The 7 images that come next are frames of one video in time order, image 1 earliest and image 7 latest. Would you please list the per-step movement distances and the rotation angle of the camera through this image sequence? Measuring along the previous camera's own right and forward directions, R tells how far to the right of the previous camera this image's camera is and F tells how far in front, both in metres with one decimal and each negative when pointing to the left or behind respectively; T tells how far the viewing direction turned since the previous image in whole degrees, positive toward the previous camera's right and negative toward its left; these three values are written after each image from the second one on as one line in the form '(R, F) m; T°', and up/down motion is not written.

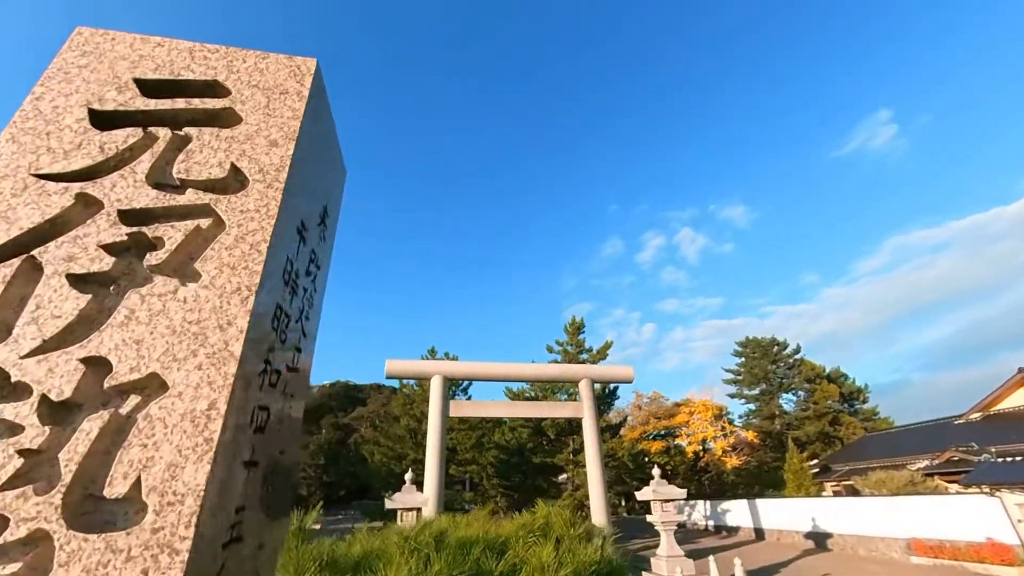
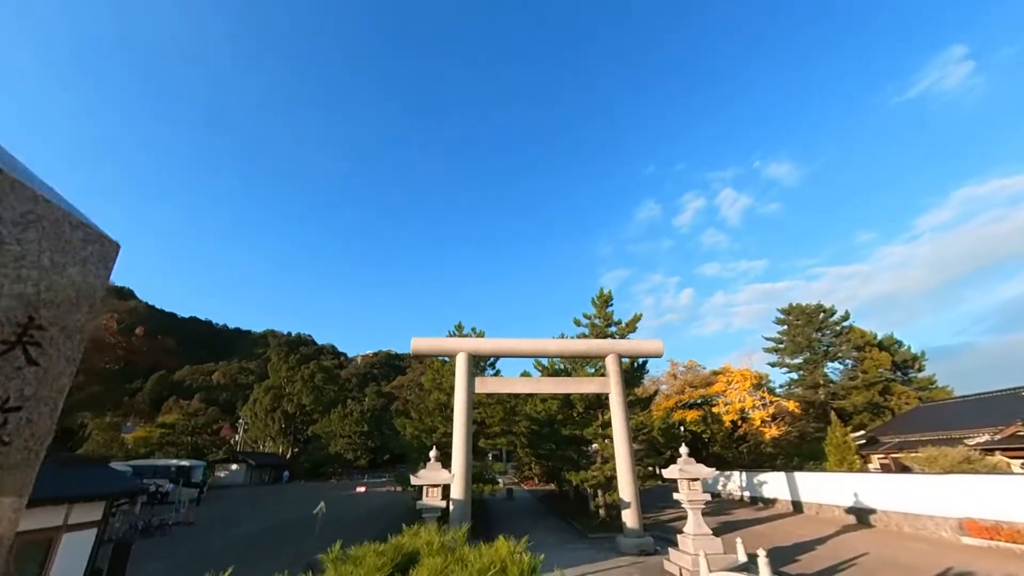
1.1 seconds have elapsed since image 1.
(+0.4, +0.3) m; -5°
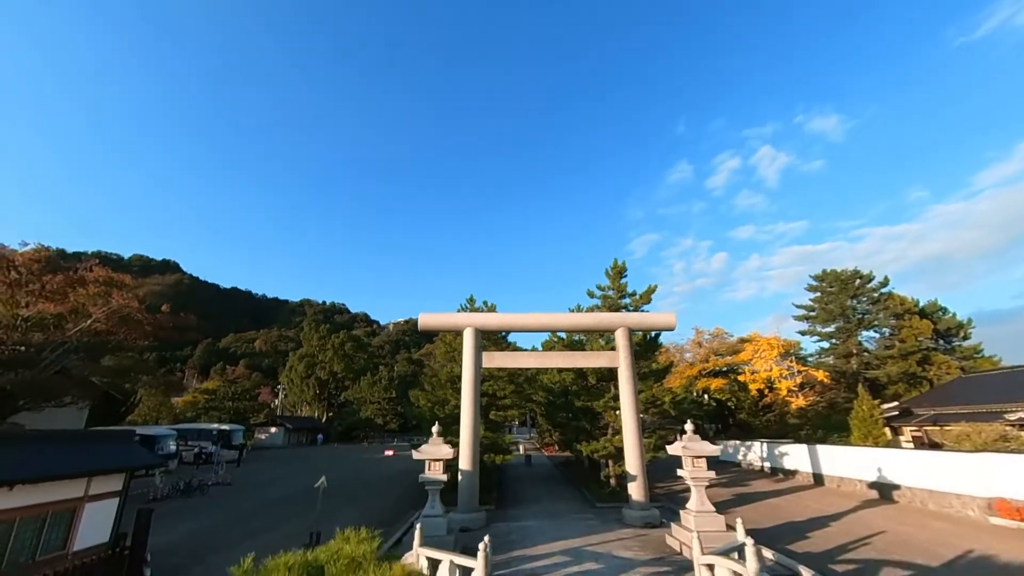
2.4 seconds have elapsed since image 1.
(+0.7, +0.3) m; -4°
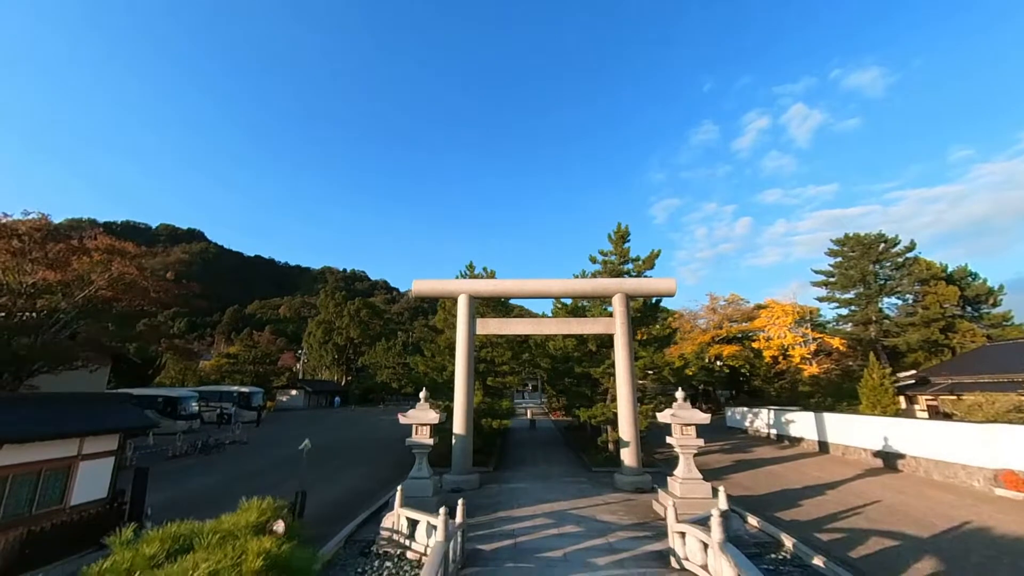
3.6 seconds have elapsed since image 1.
(+0.7, +0.3) m; -2°
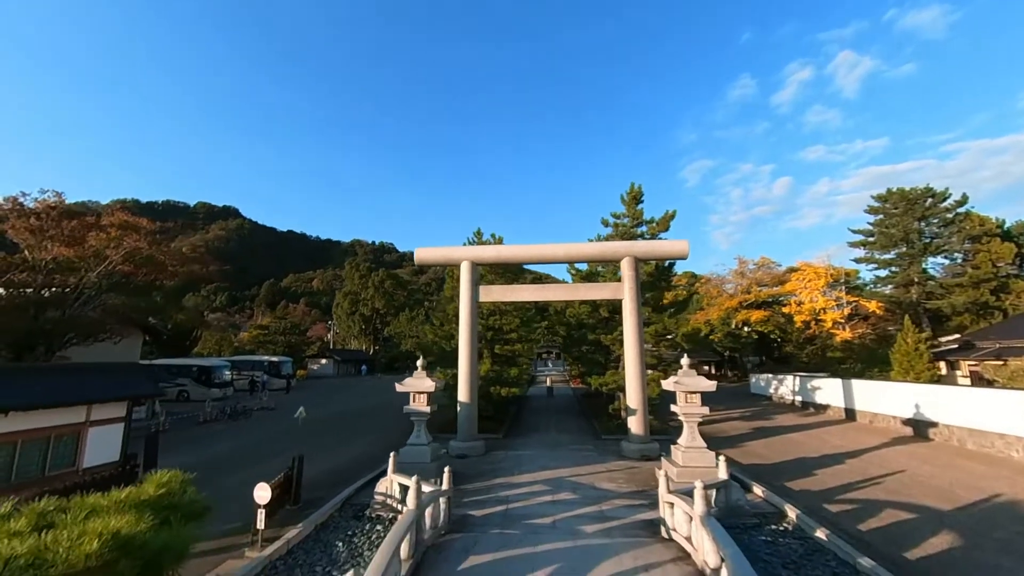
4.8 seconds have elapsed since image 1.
(+0.7, +0.4) m; -4°
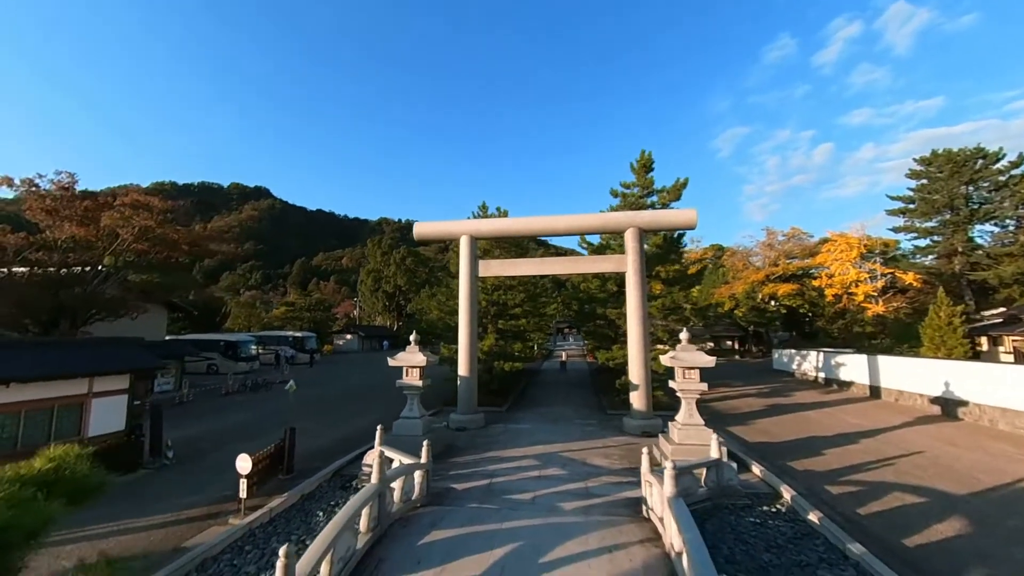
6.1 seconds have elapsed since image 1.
(+0.8, +0.3) m; -3°
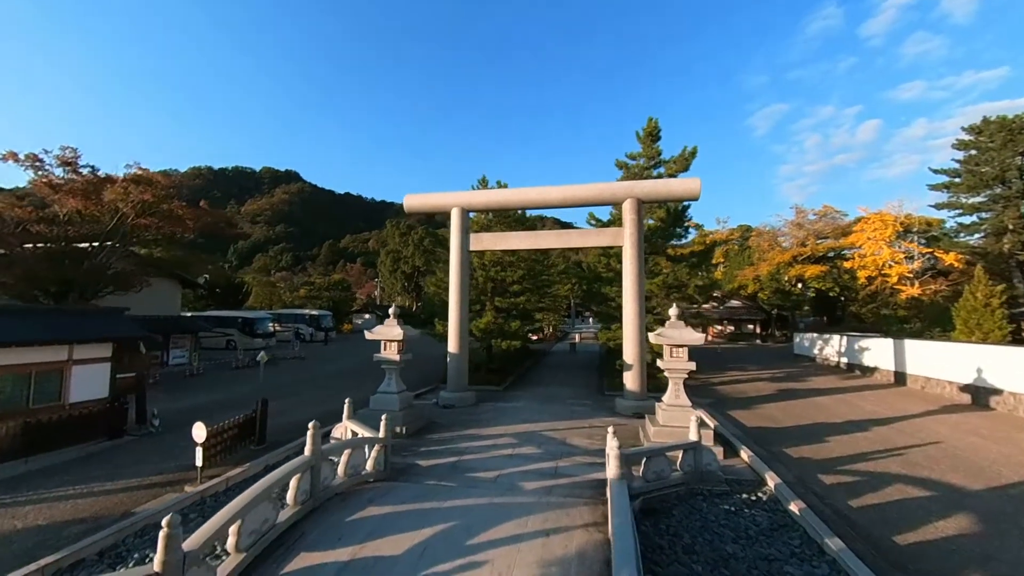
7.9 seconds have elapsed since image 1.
(+0.9, +0.5) m; -3°
